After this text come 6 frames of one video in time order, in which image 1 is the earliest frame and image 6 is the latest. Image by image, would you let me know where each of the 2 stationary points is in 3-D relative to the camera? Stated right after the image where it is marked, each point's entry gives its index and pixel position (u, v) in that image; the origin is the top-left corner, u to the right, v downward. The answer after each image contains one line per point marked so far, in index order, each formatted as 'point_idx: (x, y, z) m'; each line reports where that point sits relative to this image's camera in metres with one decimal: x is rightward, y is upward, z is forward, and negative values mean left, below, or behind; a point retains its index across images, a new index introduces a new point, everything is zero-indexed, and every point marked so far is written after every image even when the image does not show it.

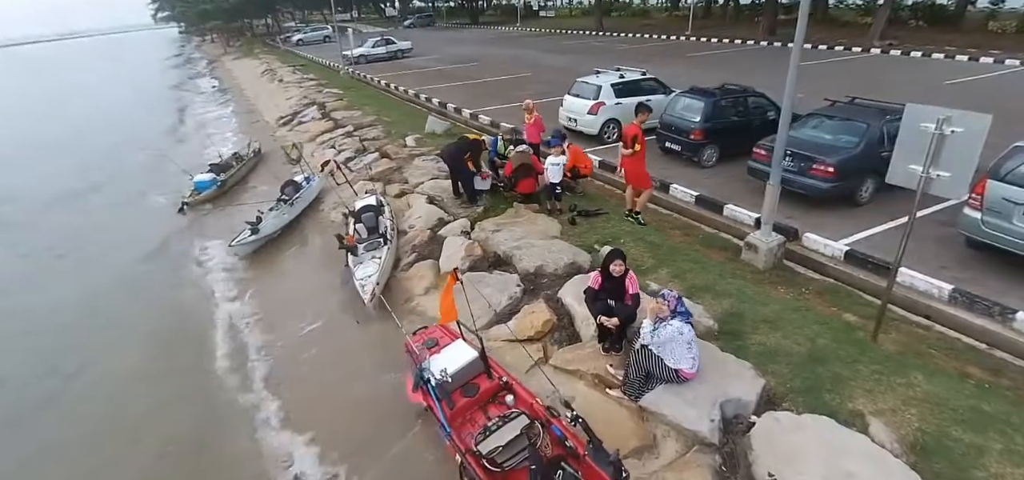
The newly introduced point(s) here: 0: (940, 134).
0: (+4.1, +1.0, +4.7) m
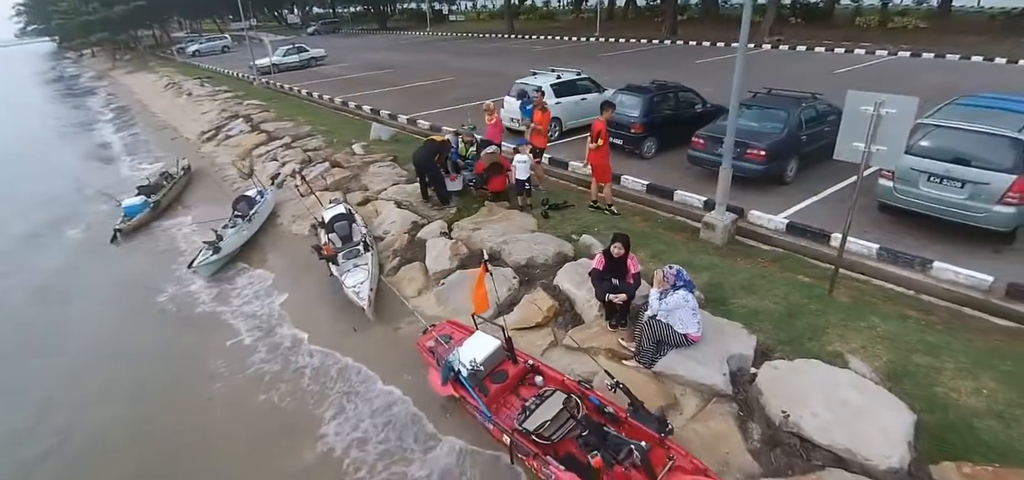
0: (+4.1, +1.4, +5.6) m
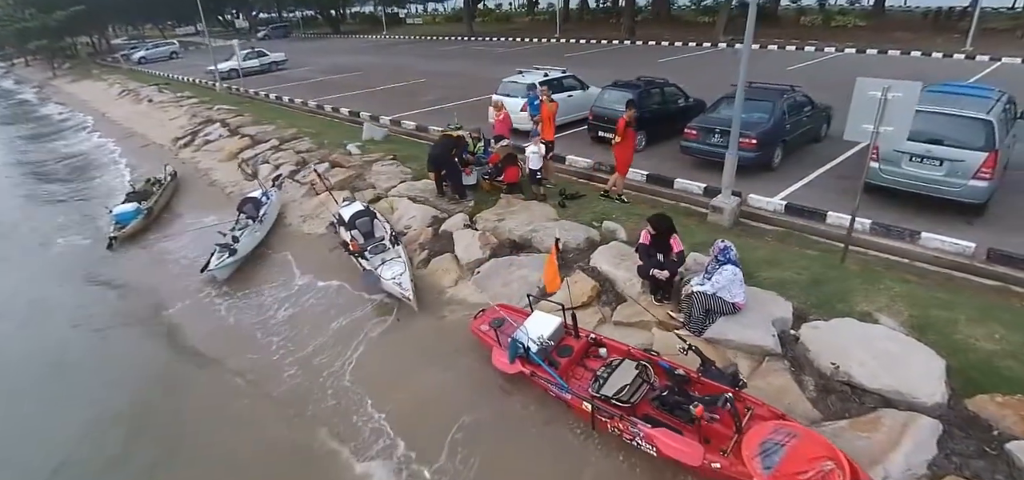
0: (+4.6, +1.8, +6.2) m
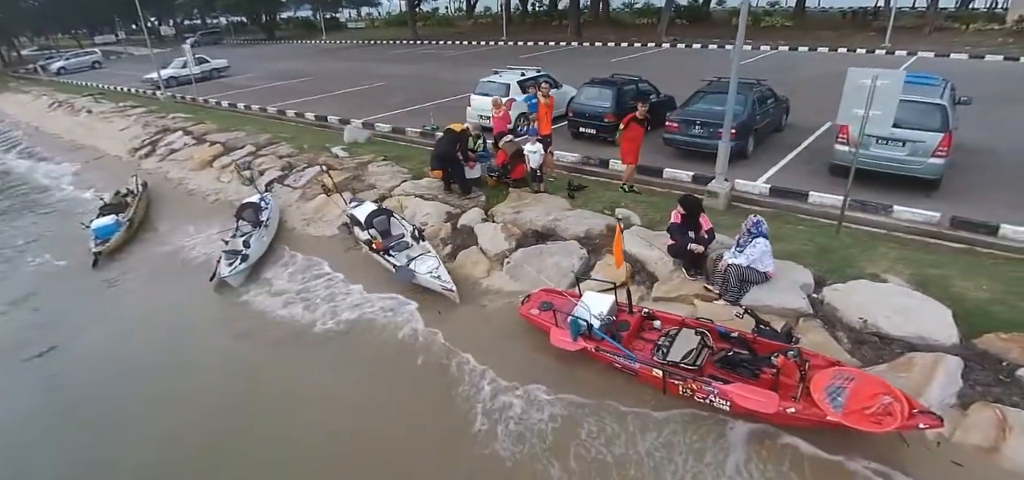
0: (+5.0, +2.2, +7.0) m
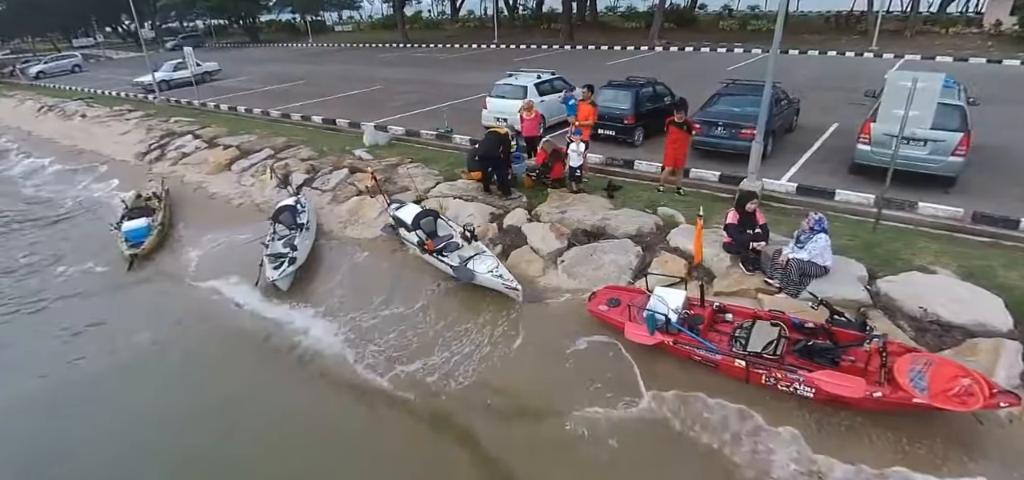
0: (+5.9, +2.2, +7.3) m
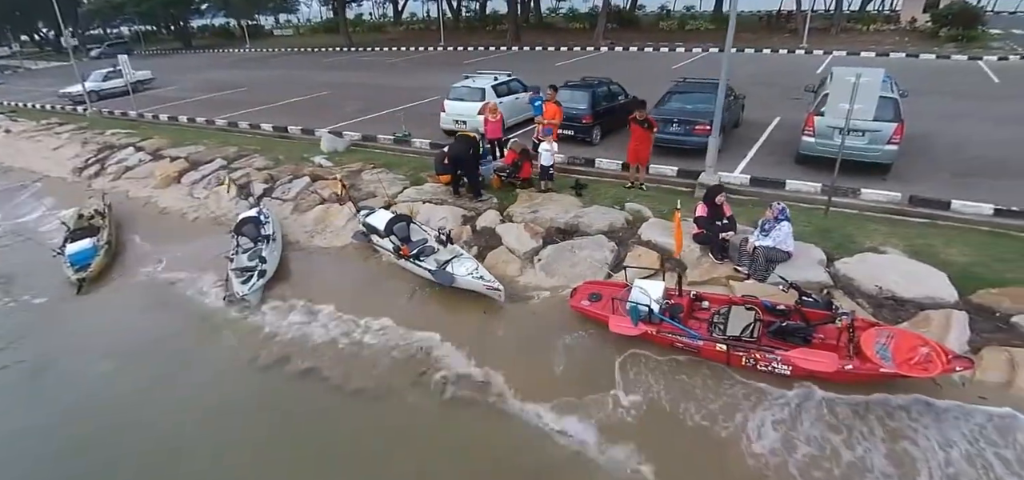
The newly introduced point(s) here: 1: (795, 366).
0: (+5.4, +2.5, +7.9) m
1: (+2.9, -1.3, +5.1) m
